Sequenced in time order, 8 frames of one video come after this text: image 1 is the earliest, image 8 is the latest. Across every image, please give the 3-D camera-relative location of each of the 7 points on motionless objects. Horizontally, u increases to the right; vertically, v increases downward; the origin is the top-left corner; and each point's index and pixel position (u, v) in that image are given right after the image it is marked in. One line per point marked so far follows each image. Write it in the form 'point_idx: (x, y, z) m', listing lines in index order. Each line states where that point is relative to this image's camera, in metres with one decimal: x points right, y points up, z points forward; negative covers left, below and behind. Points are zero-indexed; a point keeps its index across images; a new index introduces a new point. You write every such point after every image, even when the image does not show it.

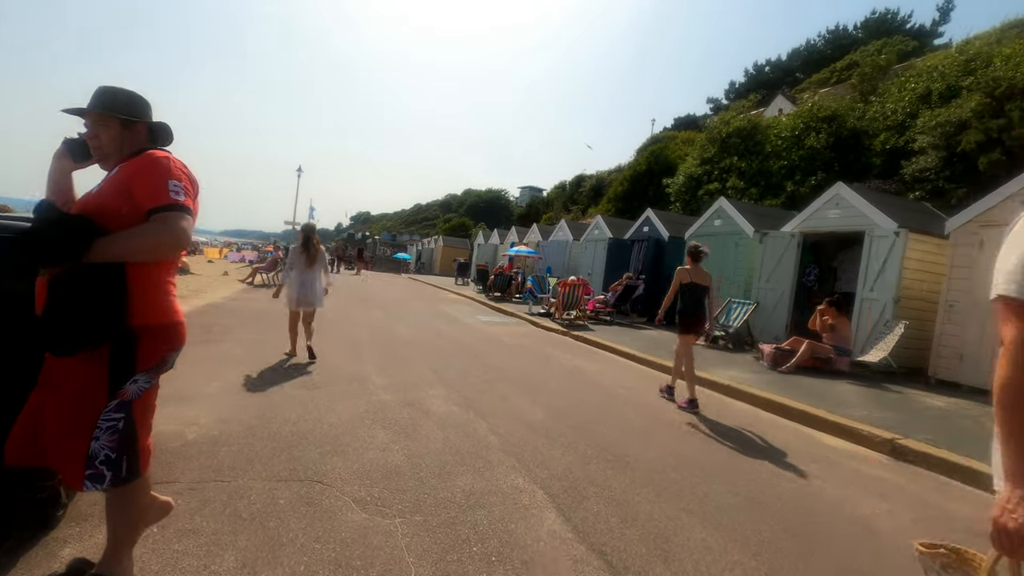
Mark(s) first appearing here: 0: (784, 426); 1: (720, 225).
0: (+3.1, -1.6, +6.1) m
1: (+5.0, +1.5, +12.9) m
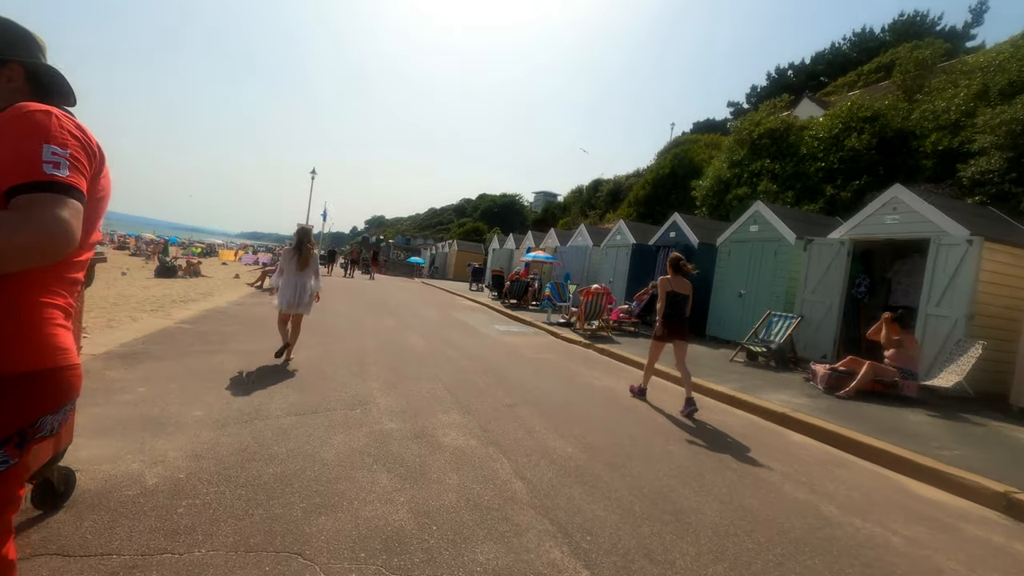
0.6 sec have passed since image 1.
0: (+3.4, -1.7, +5.2) m
1: (+5.5, +1.3, +11.9) m
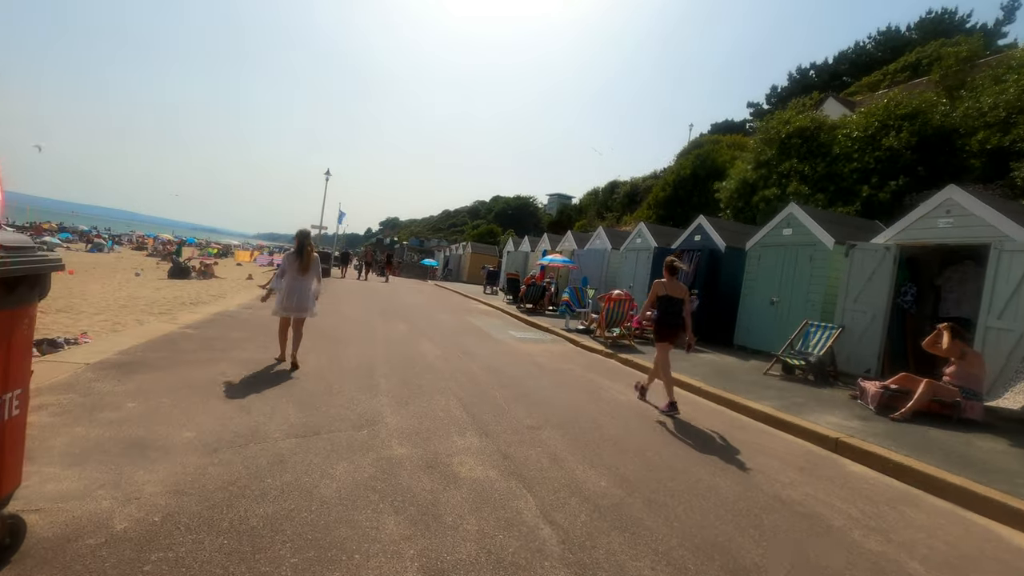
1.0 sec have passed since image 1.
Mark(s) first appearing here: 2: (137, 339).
0: (+3.6, -1.9, +4.6) m
1: (+5.9, +1.1, +11.2) m
2: (-6.4, -0.8, +9.1) m
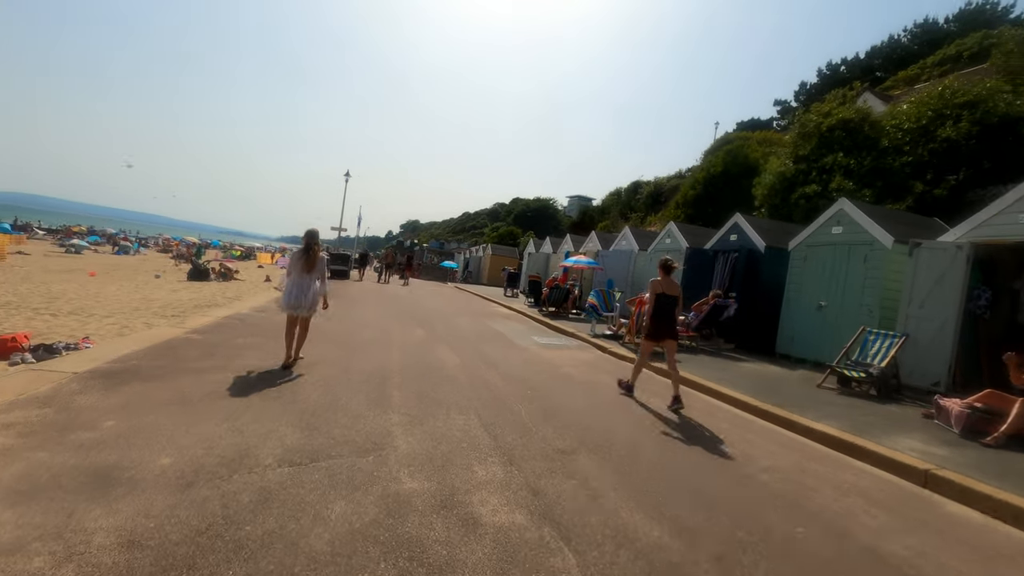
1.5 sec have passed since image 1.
0: (+3.8, -1.9, +3.7) m
1: (+6.3, +1.1, +10.3) m
2: (-6.0, -0.9, +8.6) m
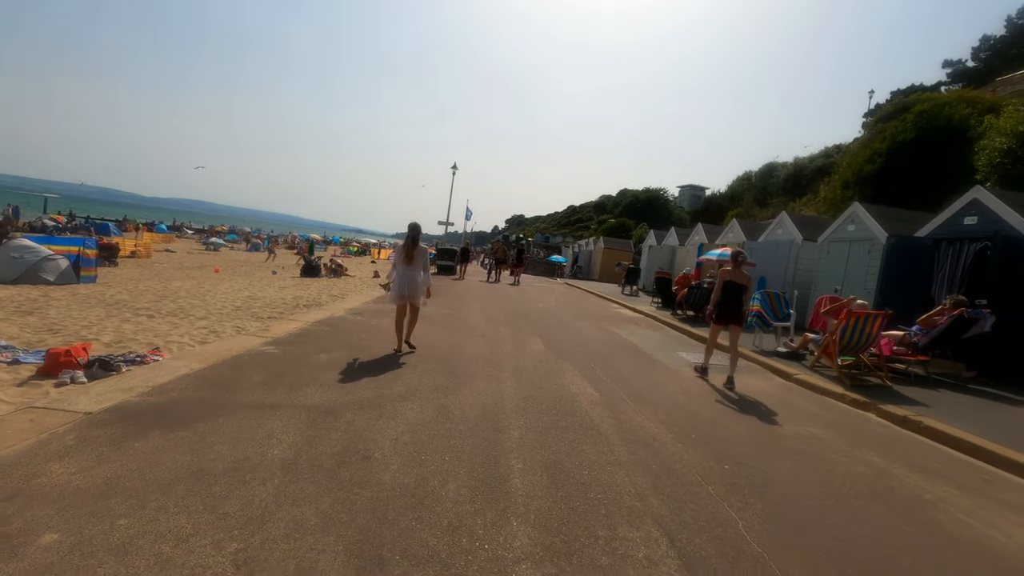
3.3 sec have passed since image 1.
0: (+4.6, -2.0, +0.3) m
1: (+8.4, +1.0, +6.3) m
2: (-4.1, -0.9, +7.0) m
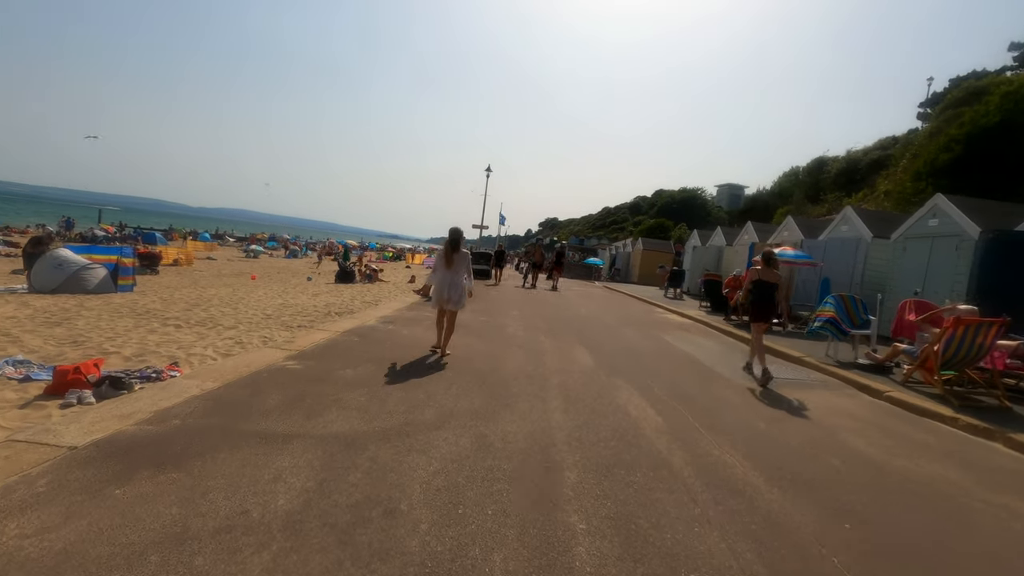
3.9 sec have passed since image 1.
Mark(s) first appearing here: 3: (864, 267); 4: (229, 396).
0: (+4.7, -2.0, -0.8) m
1: (+8.8, +1.0, +4.9) m
2: (-3.5, -1.1, +6.4) m
3: (+8.9, +0.5, +13.4) m
4: (-2.9, -1.1, +5.5) m
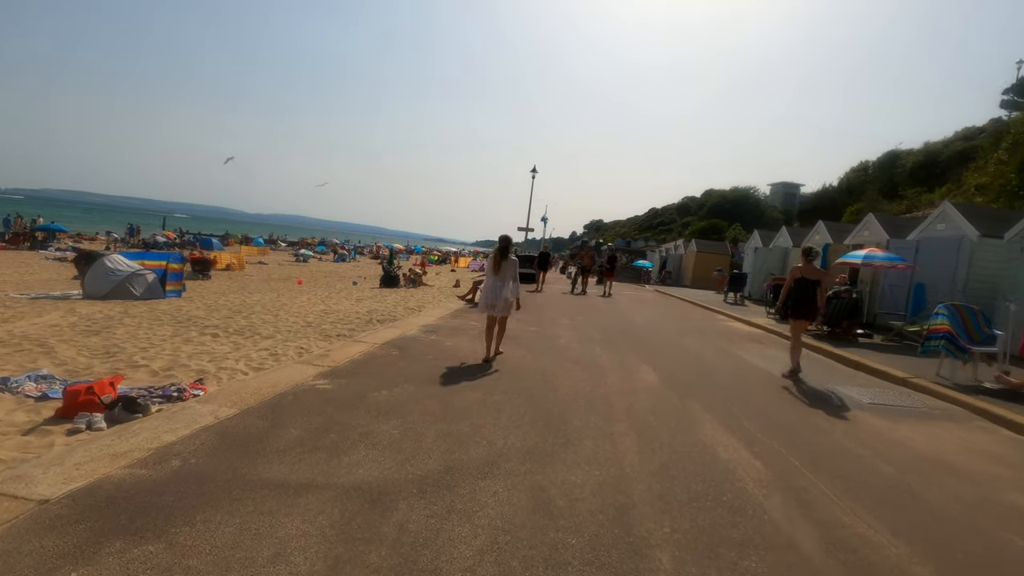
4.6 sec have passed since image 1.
0: (+4.7, -2.1, -2.2) m
1: (+9.3, +0.9, +3.2) m
2: (-2.9, -1.2, +5.7) m
3: (+10.0, +0.4, +11.7) m
4: (-2.4, -1.2, +4.7) m
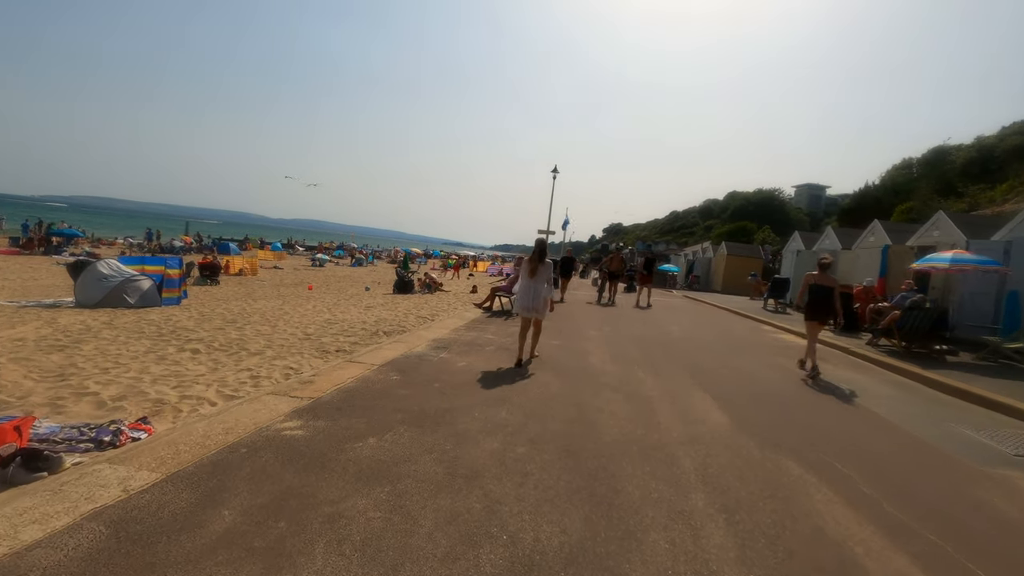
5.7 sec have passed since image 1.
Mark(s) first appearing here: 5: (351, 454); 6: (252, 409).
0: (+4.7, -2.2, -3.9) m
1: (+9.4, +0.8, +1.4) m
2: (-2.6, -1.3, +4.3) m
3: (+10.5, +0.2, +9.8) m
4: (-2.2, -1.3, +3.2) m
5: (-1.3, -1.3, +4.2) m
6: (-2.7, -1.3, +5.6) m
